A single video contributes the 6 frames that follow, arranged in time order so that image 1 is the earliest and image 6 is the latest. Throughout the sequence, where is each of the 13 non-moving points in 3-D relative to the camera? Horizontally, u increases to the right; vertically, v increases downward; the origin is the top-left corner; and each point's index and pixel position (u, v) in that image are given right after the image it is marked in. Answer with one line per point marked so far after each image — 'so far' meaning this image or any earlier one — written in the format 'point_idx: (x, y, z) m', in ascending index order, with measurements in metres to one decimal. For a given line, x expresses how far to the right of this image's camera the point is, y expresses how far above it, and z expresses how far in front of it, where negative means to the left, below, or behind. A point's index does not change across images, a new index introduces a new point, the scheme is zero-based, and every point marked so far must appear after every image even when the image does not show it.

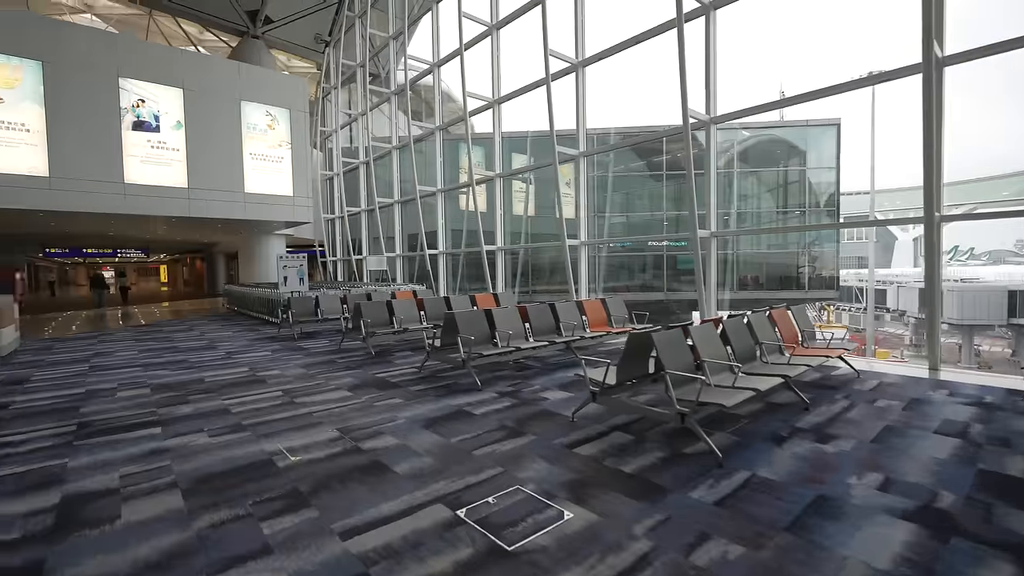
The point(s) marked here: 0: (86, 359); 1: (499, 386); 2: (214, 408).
0: (-6.8, -1.1, +7.4) m
1: (-0.1, -1.1, +5.3) m
2: (-3.0, -1.2, +4.7) m
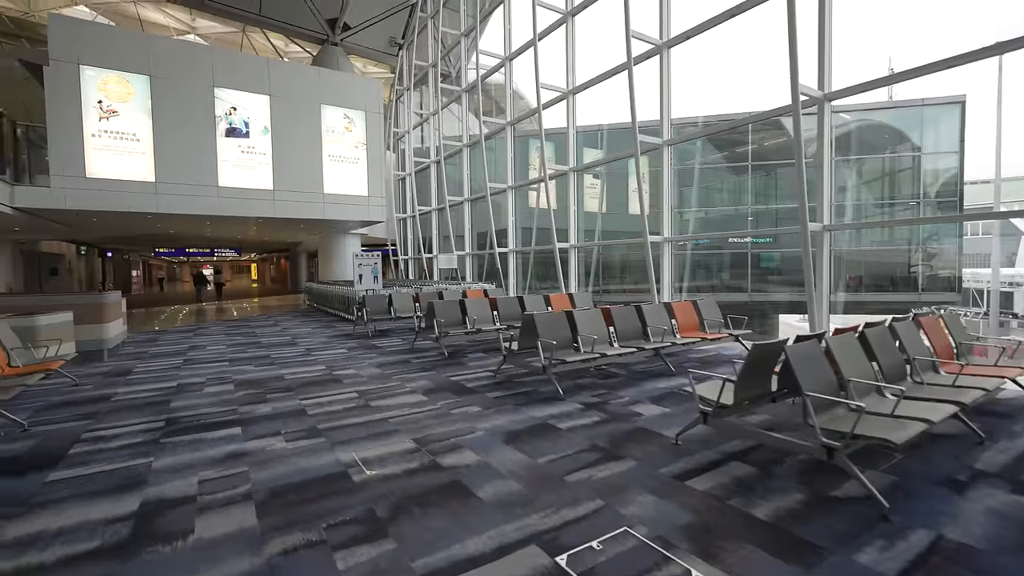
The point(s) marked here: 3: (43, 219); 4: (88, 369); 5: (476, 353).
0: (-5.5, -1.1, +7.8) m
1: (+0.7, -1.1, +4.8) m
2: (-2.2, -1.2, +4.6) m
3: (-13.1, +1.9, +13.0) m
4: (-5.8, -1.1, +6.3) m
5: (-0.5, -1.0, +7.1) m
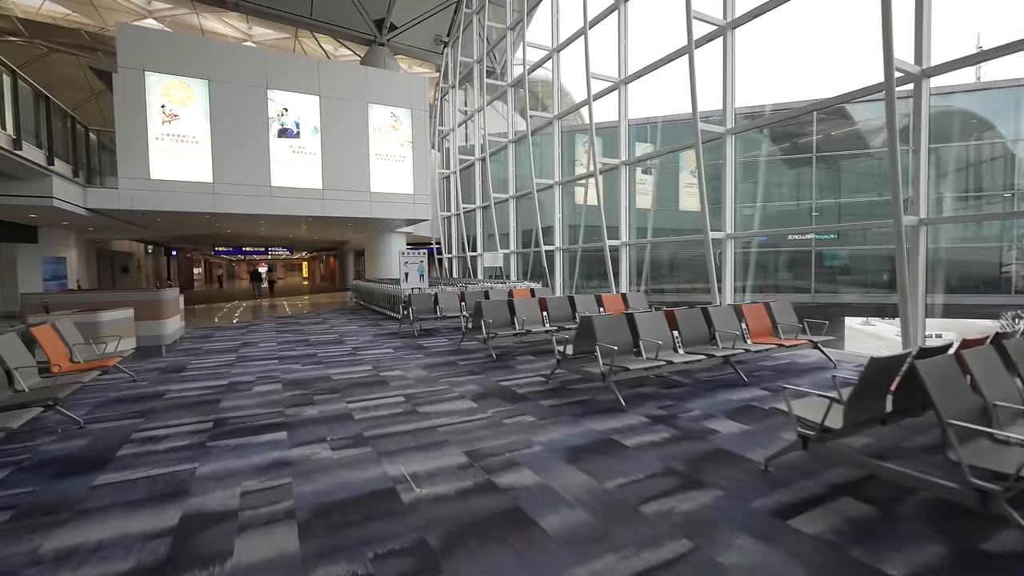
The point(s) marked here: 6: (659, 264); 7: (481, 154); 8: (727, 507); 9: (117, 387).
0: (-4.7, -1.0, +7.9) m
1: (+1.3, -1.1, +4.3) m
2: (-1.7, -1.2, +4.5) m
3: (-11.8, +2.0, +13.8) m
4: (-5.1, -1.1, +6.5) m
5: (+0.2, -1.0, +6.8) m
6: (+3.4, +0.6, +10.8) m
7: (-1.2, +5.3, +18.4) m
8: (+1.2, -1.2, +2.6) m
9: (-4.4, -1.1, +5.2) m
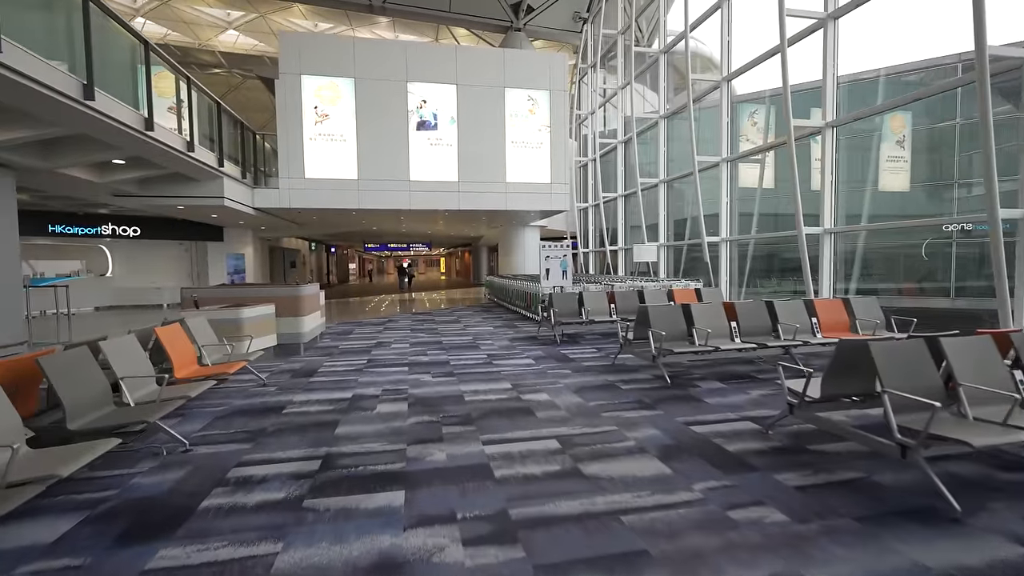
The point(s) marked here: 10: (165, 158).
0: (-2.3, -1.0, +7.4) m
1: (+2.5, -1.2, +2.4) m
2: (-0.3, -1.2, +3.3) m
3: (-7.5, +2.2, +14.9) m
4: (-3.0, -1.0, +6.1) m
5: (+2.2, -1.0, +5.0) m
6: (+6.4, +0.5, +8.0) m
7: (+4.0, +5.4, +16.5) m
8: (+2.0, -1.3, +0.7) m
9: (-2.7, -1.1, +4.8) m
10: (-6.6, +2.4, +8.8) m
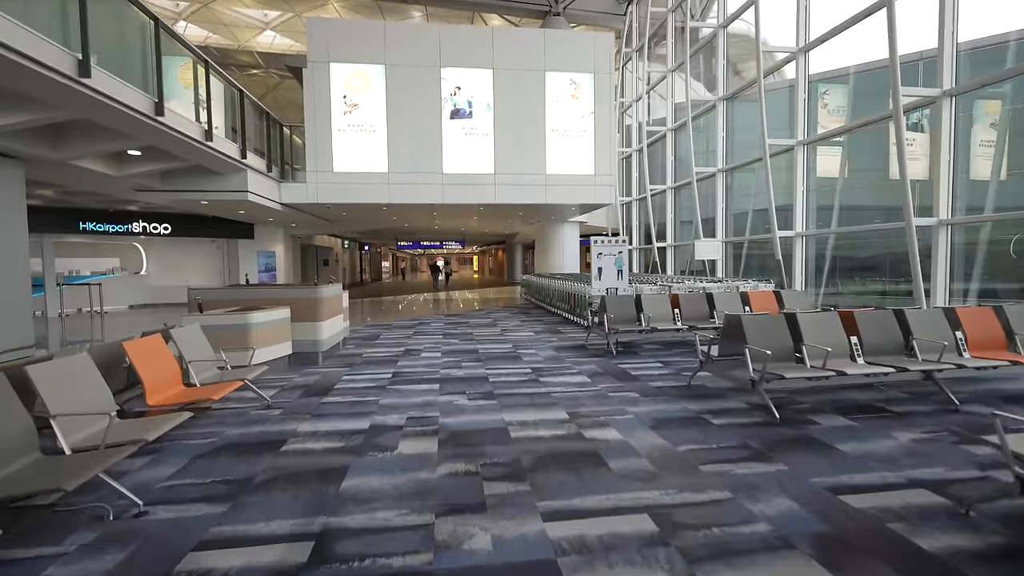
0: (-1.6, -1.0, +6.5) m
1: (+2.8, -1.2, +1.1) m
2: (+0.1, -1.3, +2.2) m
3: (-6.3, +2.3, +14.4) m
4: (-2.5, -1.0, +5.3) m
5: (+2.6, -1.0, +3.8) m
6: (+7.0, +0.5, +6.5) m
7: (+5.3, +5.4, +15.1) m
8: (+2.2, -1.3, -0.5) m
9: (-2.3, -1.1, +3.9) m
10: (-5.8, +2.4, +8.1) m
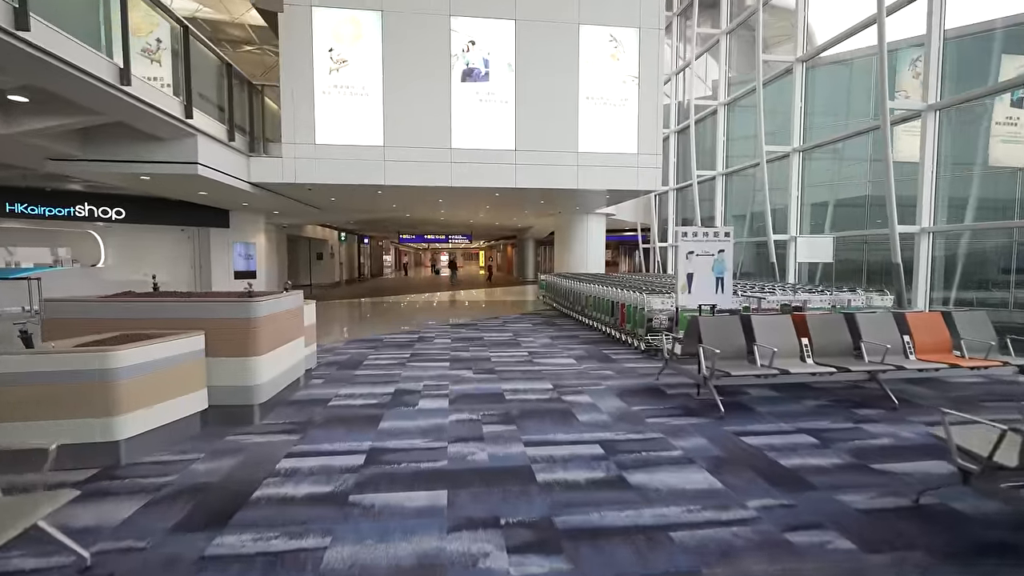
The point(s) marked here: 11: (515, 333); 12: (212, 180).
0: (-1.2, -1.1, +4.2) m
1: (+3.2, -1.5, -1.2) m
2: (+0.5, -1.4, -0.1) m
3: (-5.8, +2.3, +12.1) m
4: (-2.1, -1.1, +3.0) m
5: (+3.0, -1.3, +1.5) m
6: (+7.5, +0.2, +4.1) m
7: (+5.9, +5.2, +12.7) m
8: (+2.5, -1.6, -2.8) m
9: (-1.9, -1.2, +1.6) m
10: (-5.3, +2.4, +5.9) m
11: (0.0, -0.9, +8.7) m
12: (-5.5, +1.9, +8.5) m
